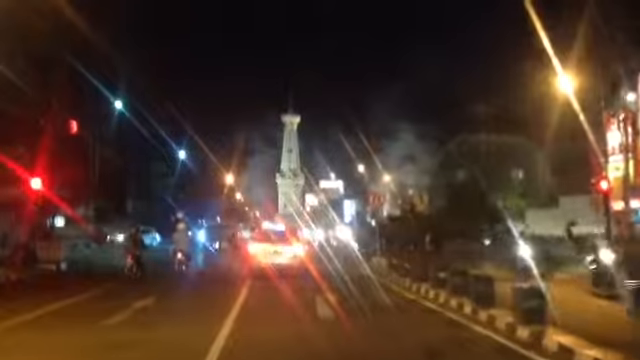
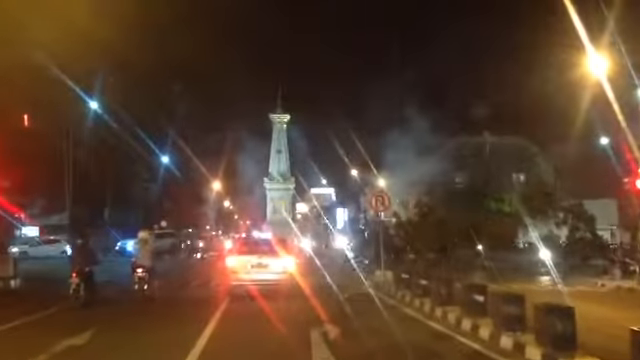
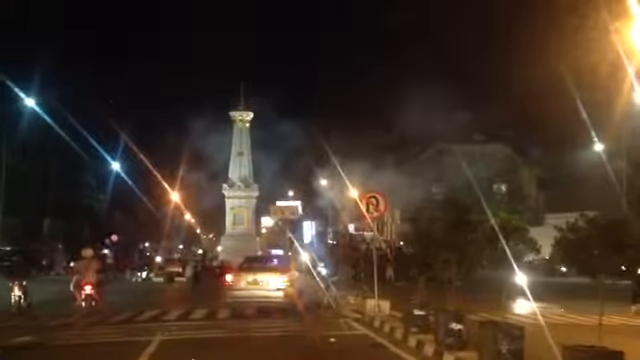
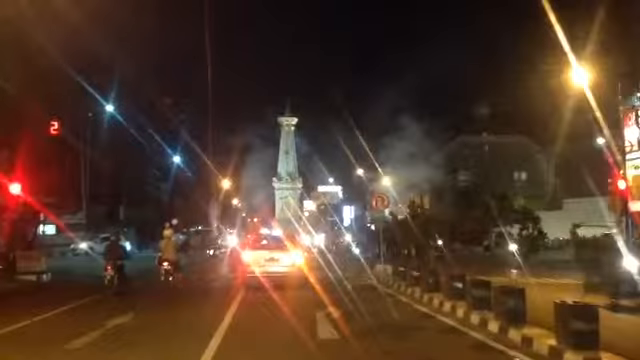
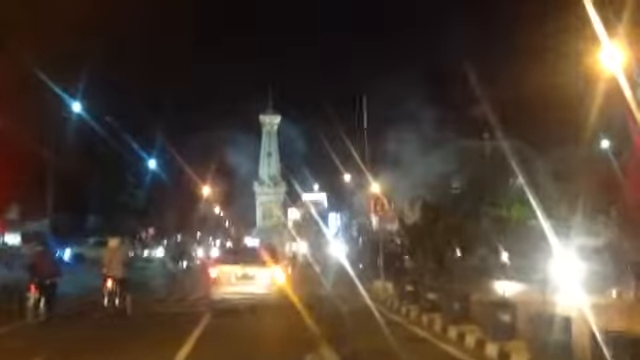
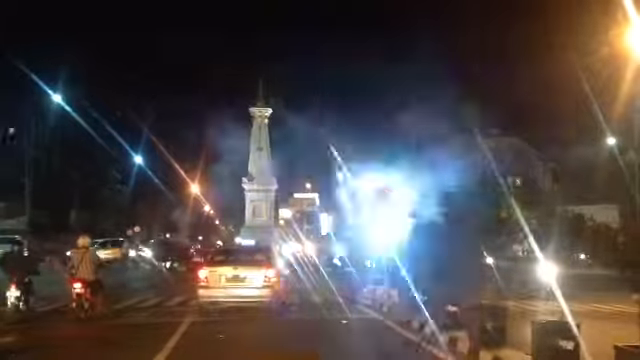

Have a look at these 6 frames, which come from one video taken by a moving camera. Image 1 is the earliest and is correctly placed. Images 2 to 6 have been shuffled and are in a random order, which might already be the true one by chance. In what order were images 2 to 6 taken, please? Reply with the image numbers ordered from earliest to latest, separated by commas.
4, 2, 5, 6, 3
